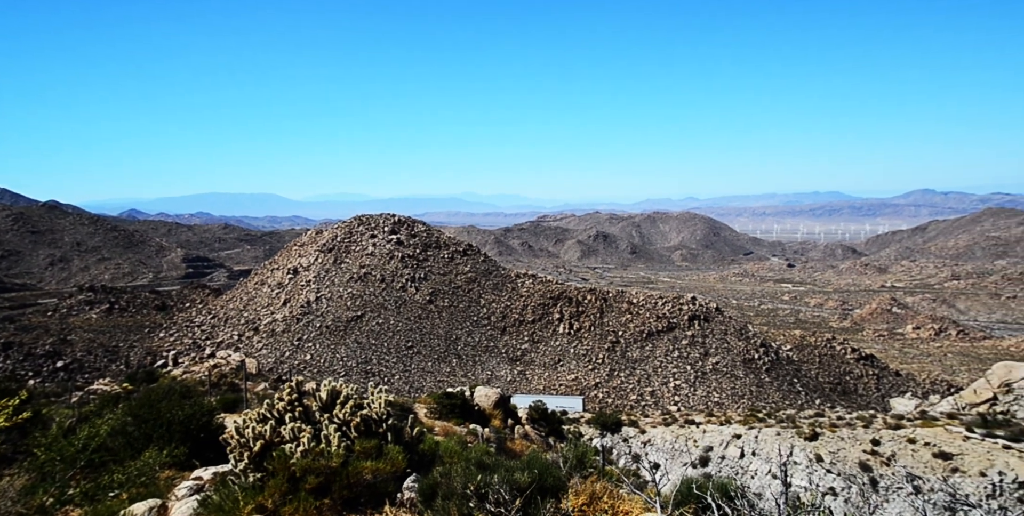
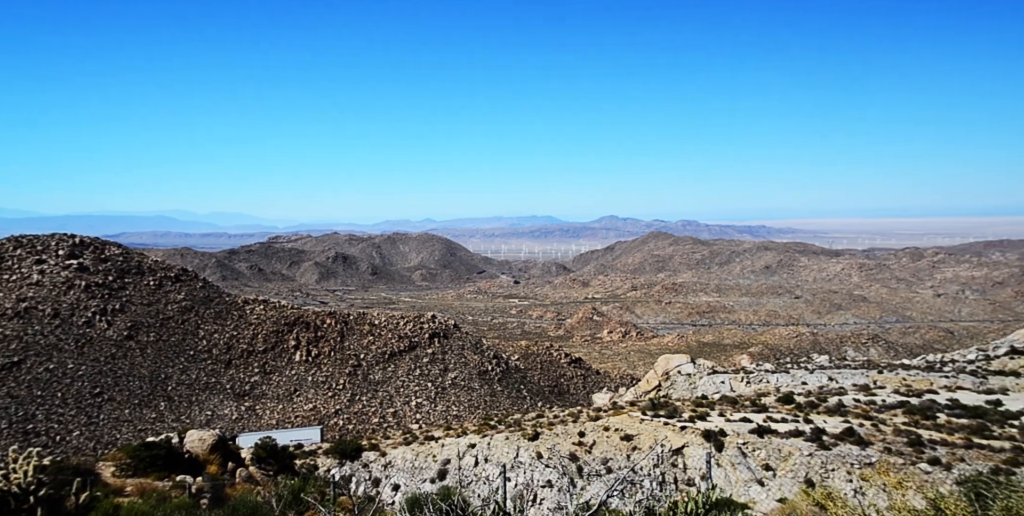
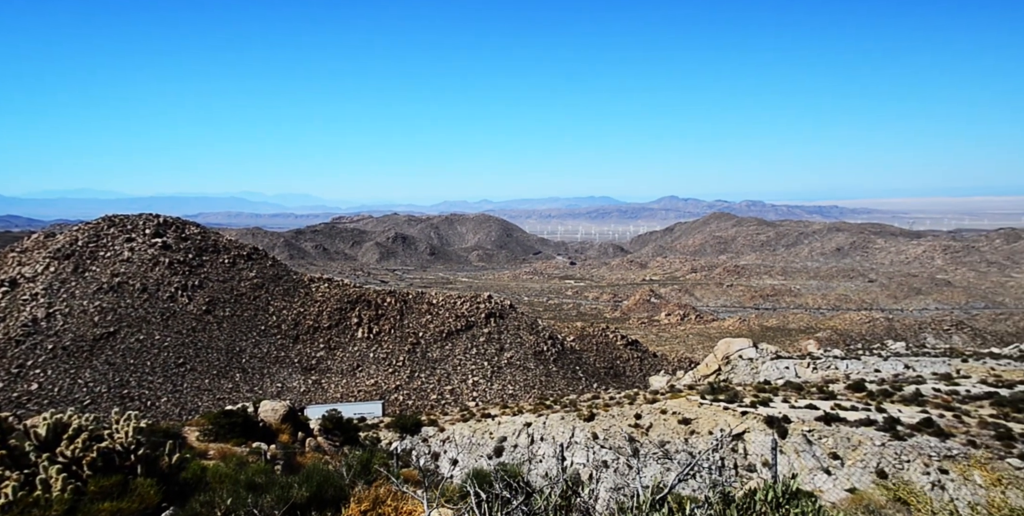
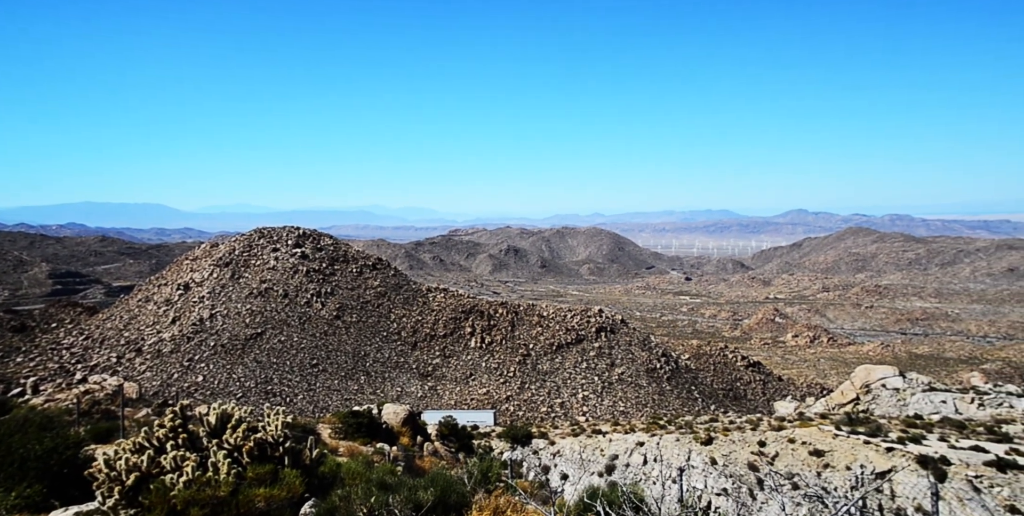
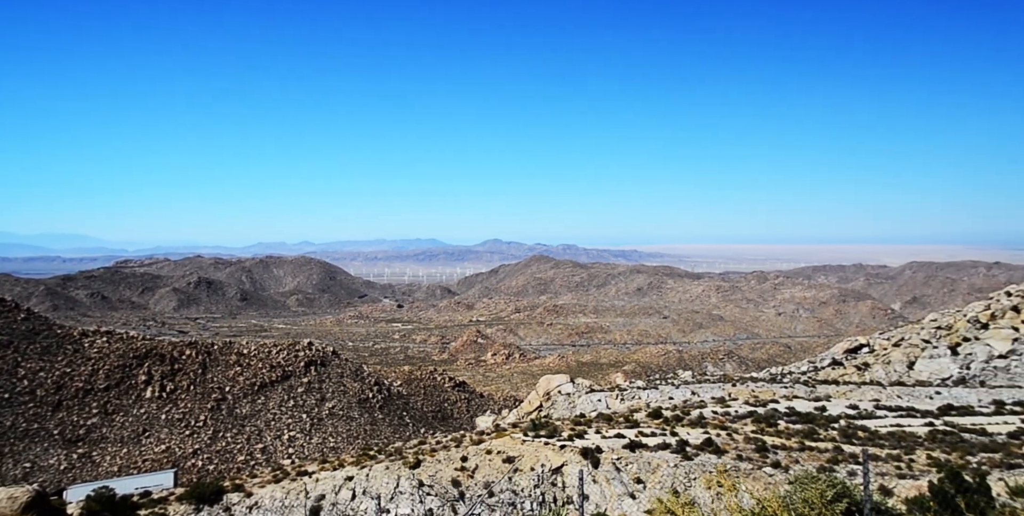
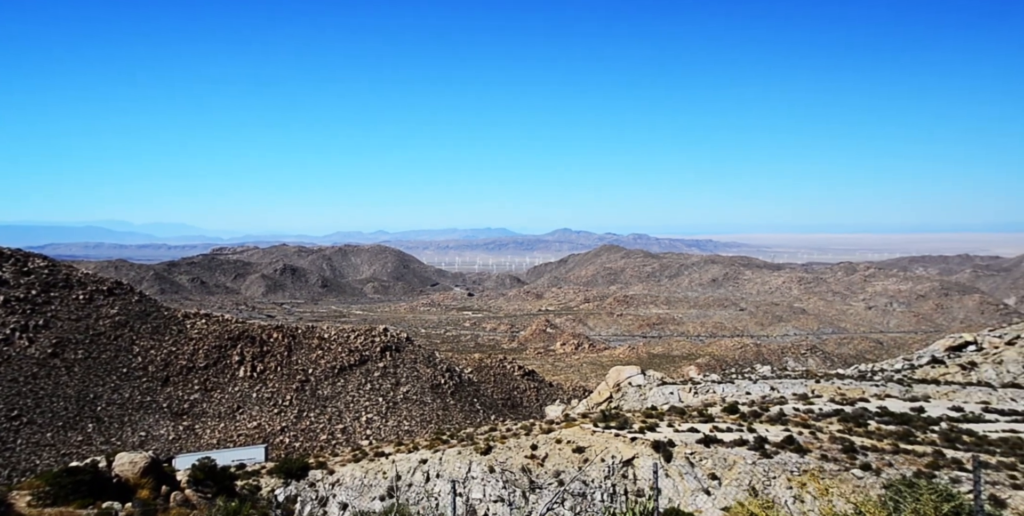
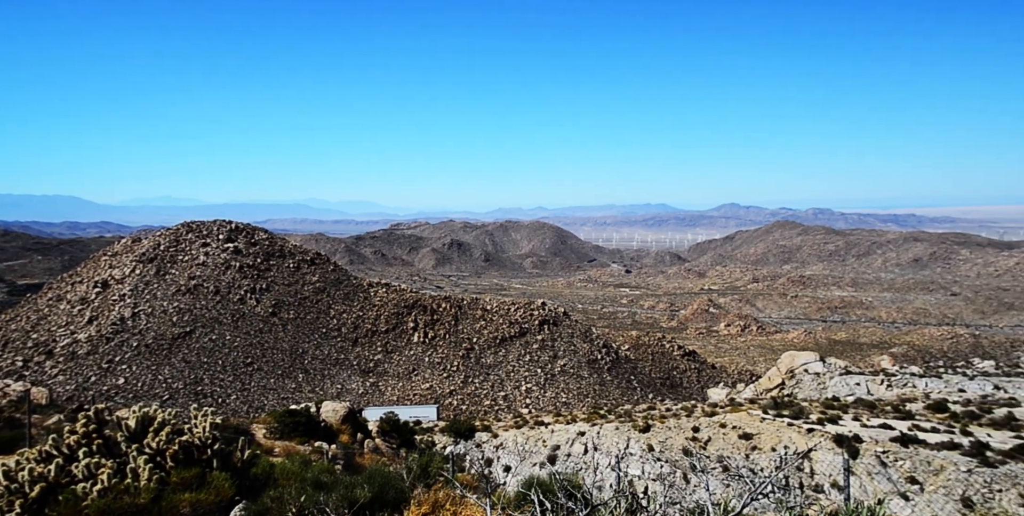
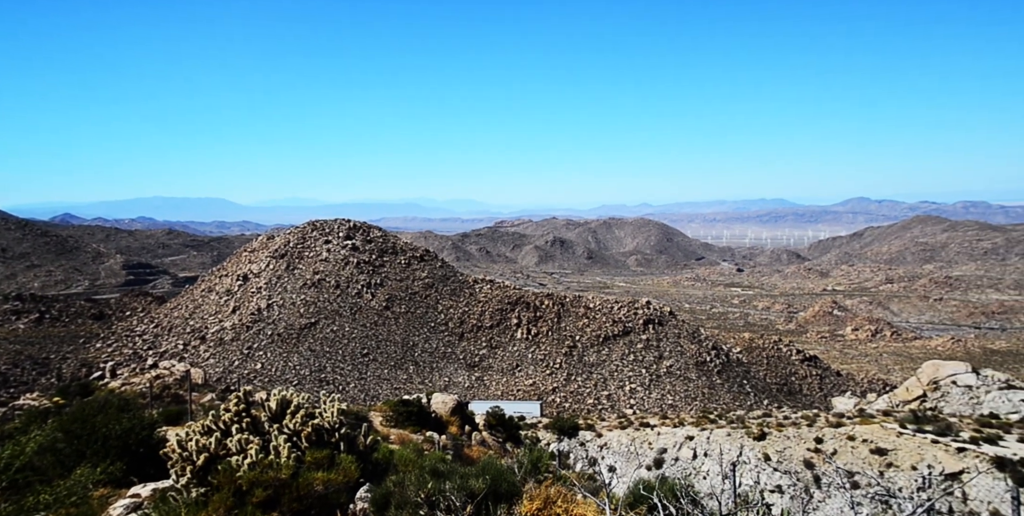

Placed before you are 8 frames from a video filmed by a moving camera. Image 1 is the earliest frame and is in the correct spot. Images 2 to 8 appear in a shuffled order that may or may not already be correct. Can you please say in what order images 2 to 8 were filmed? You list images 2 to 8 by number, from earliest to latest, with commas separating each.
8, 4, 7, 3, 2, 6, 5
